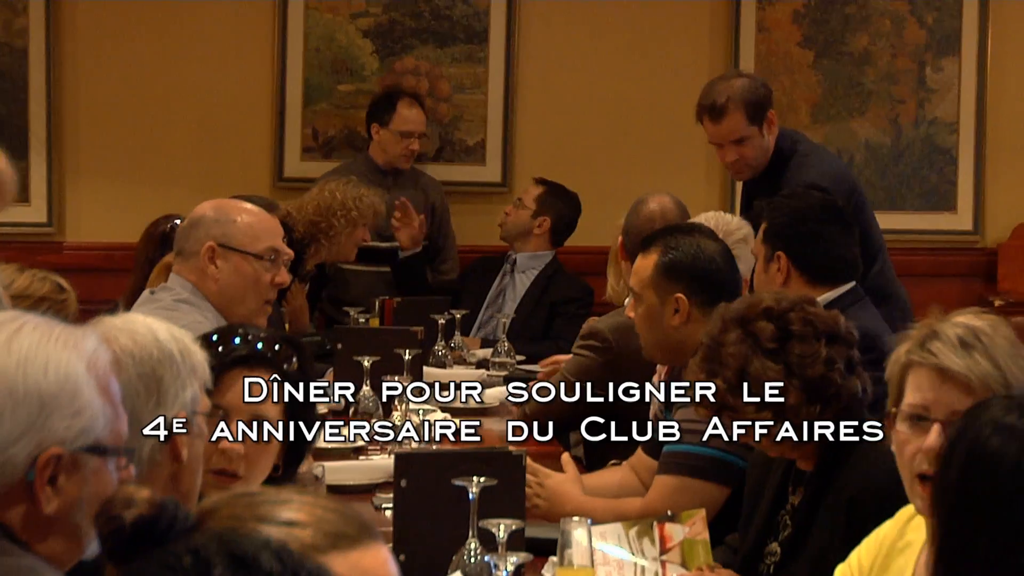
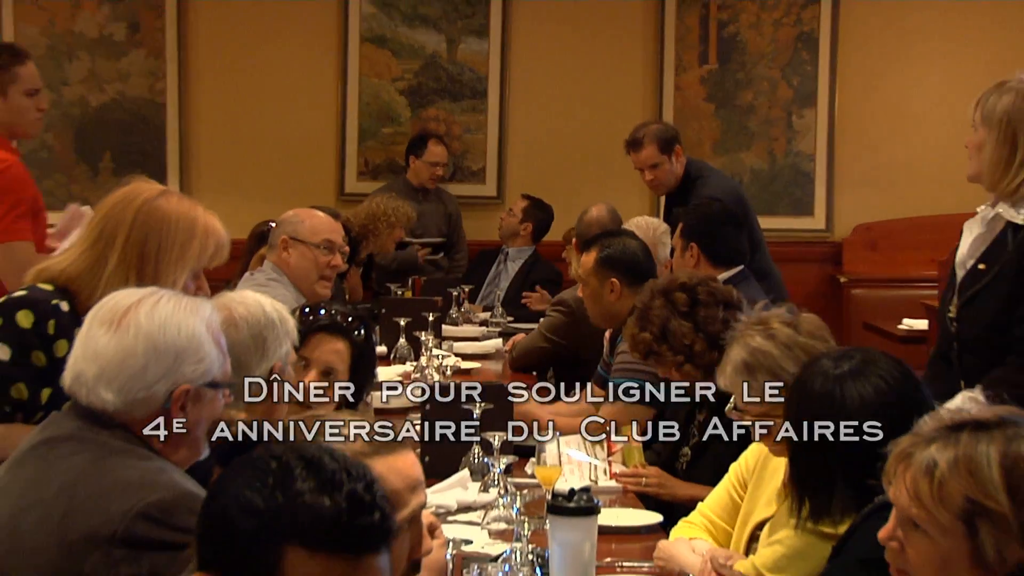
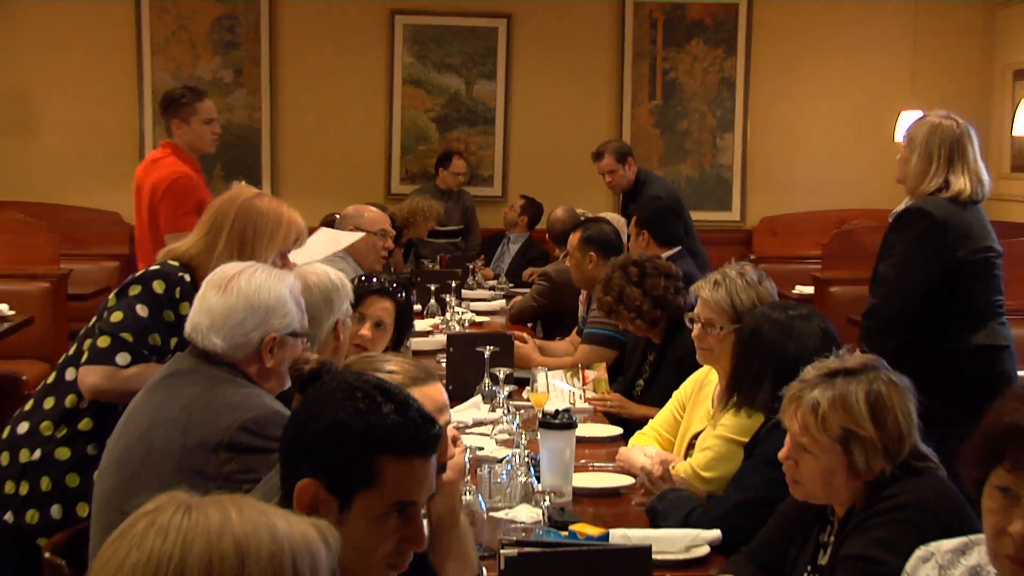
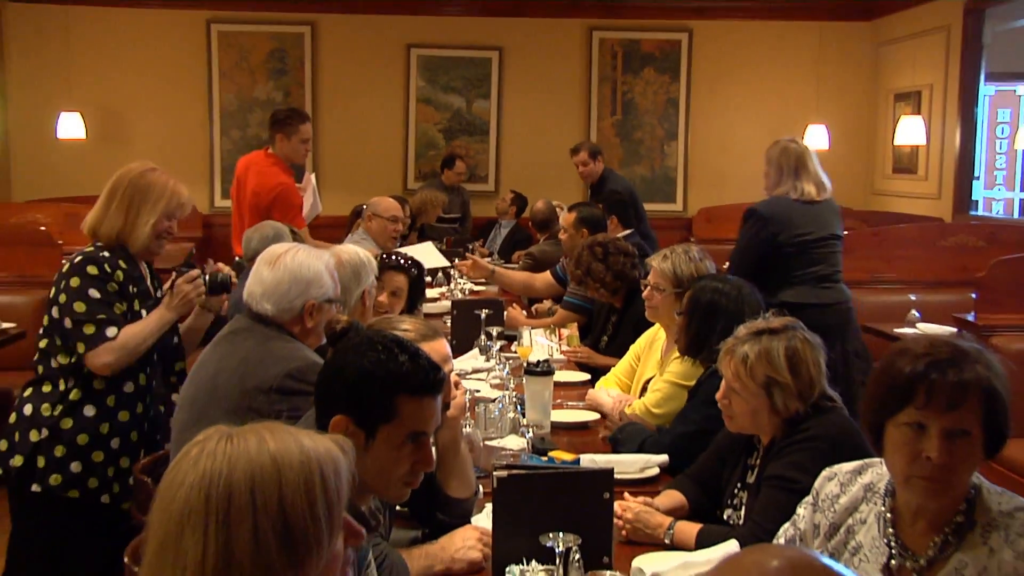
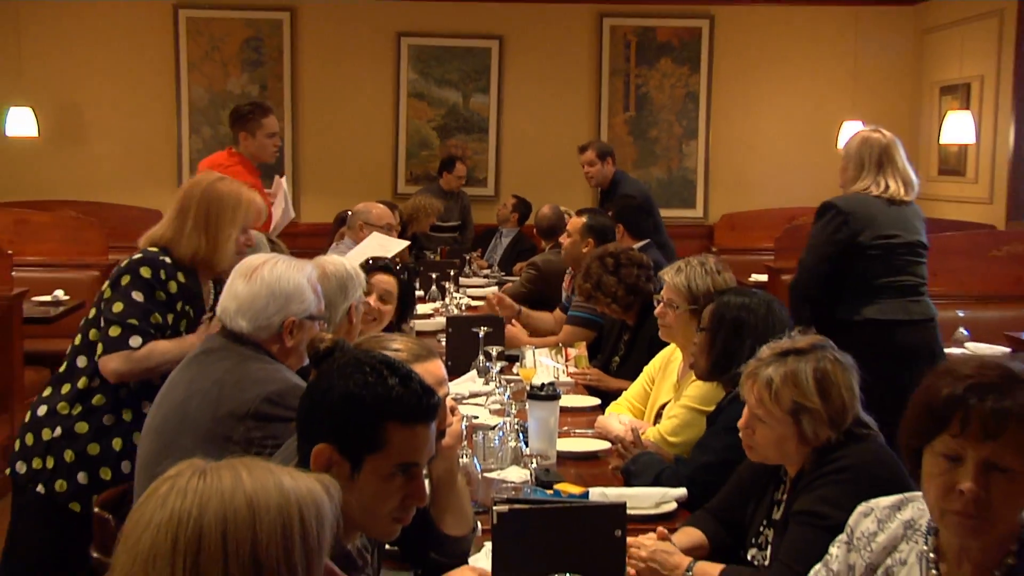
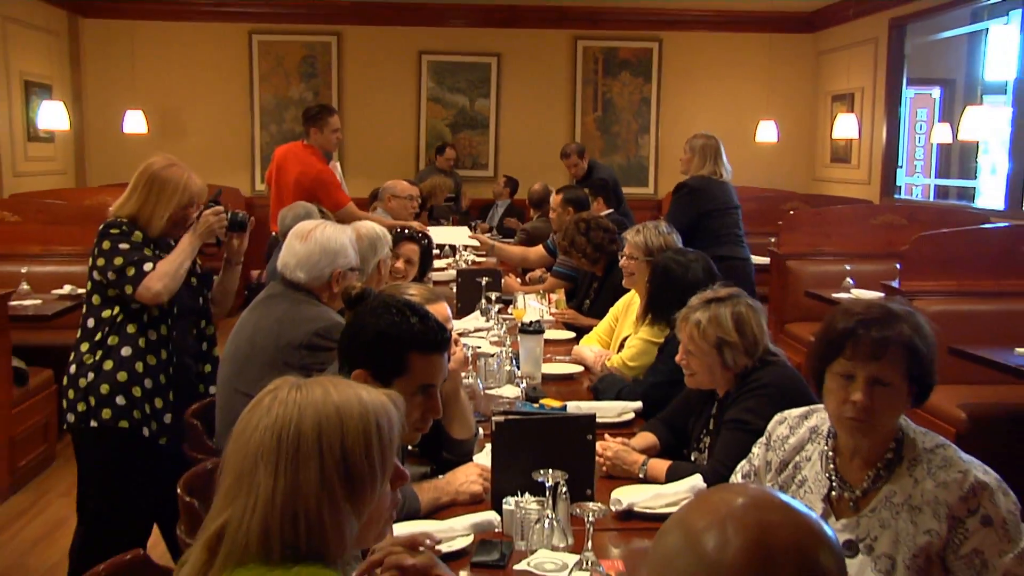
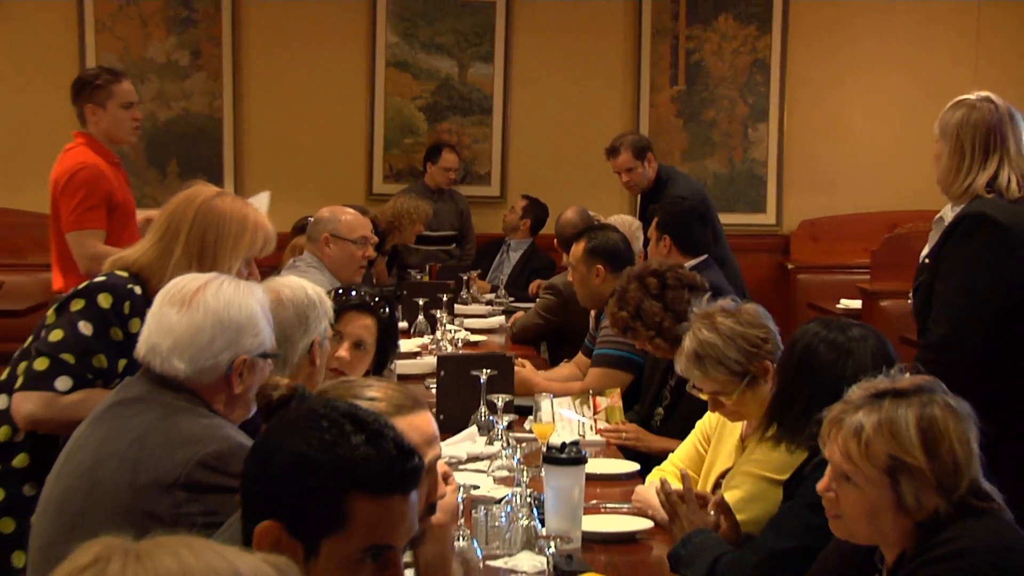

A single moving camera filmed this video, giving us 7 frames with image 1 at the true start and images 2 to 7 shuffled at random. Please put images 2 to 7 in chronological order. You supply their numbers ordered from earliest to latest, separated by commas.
2, 7, 3, 5, 4, 6
